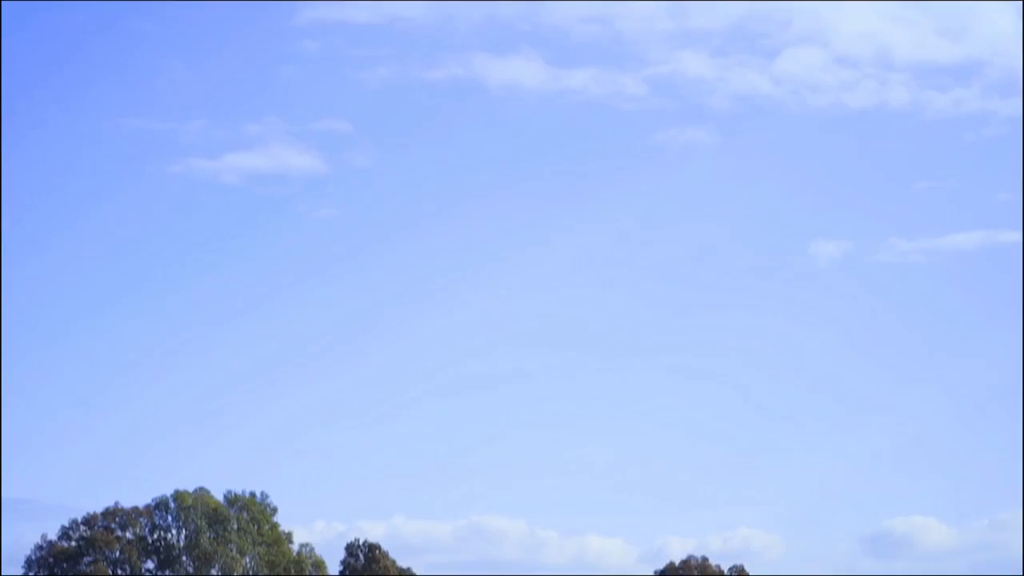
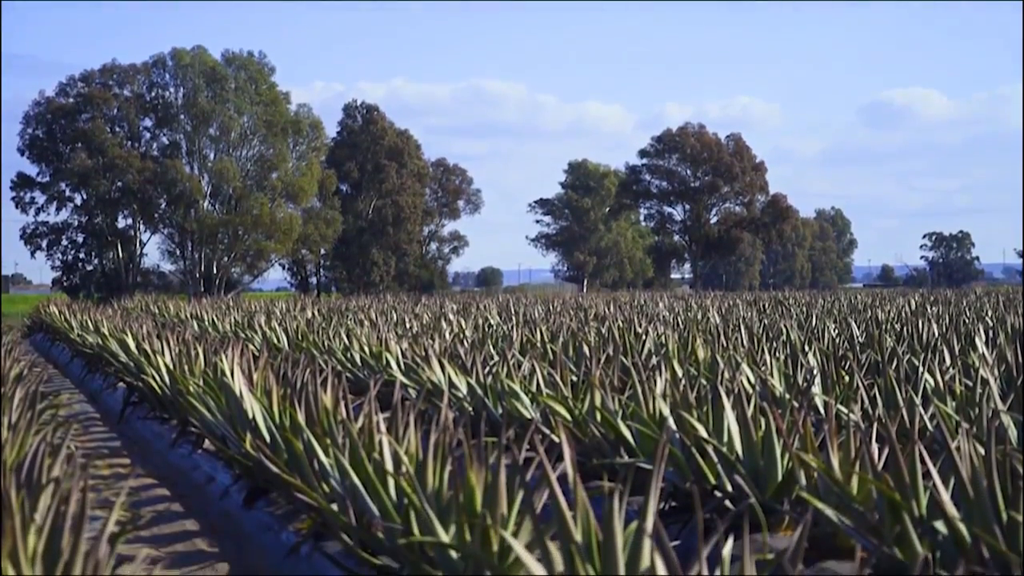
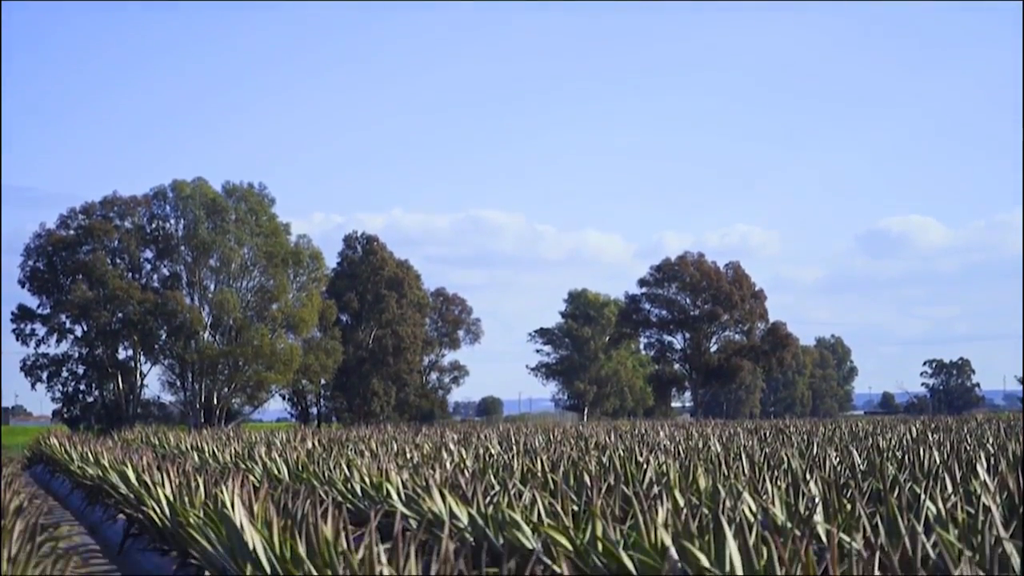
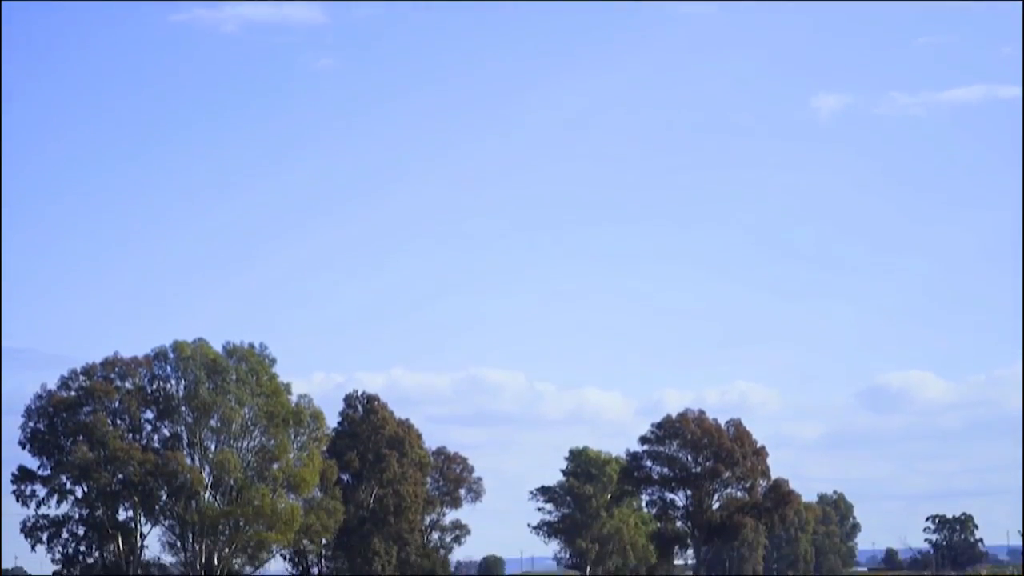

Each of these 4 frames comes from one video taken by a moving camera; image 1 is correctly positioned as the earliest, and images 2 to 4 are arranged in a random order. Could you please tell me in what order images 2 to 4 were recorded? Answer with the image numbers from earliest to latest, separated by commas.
4, 3, 2
